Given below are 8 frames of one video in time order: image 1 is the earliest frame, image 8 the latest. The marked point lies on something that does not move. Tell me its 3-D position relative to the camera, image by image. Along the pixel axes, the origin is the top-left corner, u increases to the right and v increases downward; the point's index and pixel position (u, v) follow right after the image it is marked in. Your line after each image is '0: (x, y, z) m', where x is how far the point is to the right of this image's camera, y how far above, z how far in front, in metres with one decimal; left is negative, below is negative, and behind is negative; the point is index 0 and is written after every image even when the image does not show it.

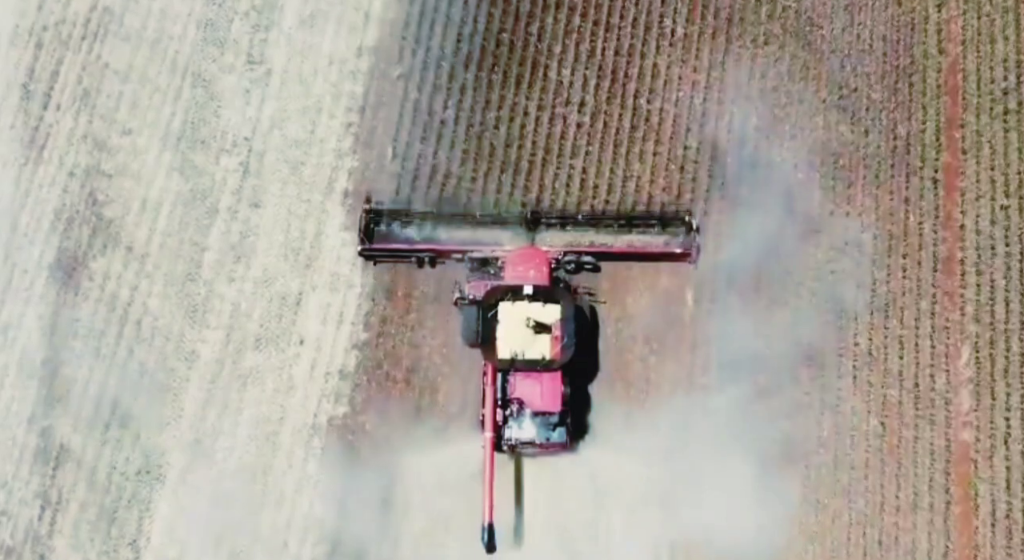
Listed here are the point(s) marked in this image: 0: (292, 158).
0: (-1.9, +1.1, +17.5) m
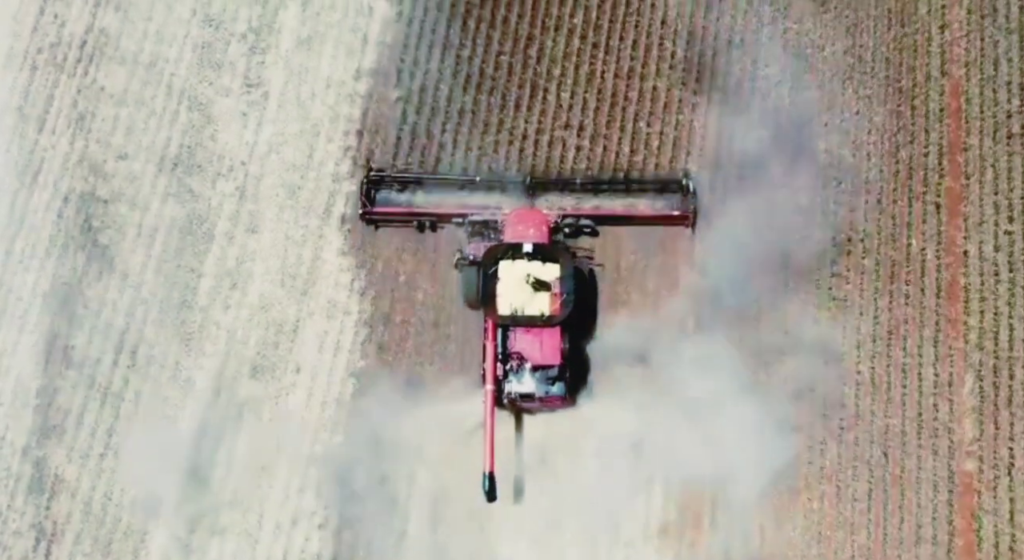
0: (-1.9, +0.9, +17.3) m
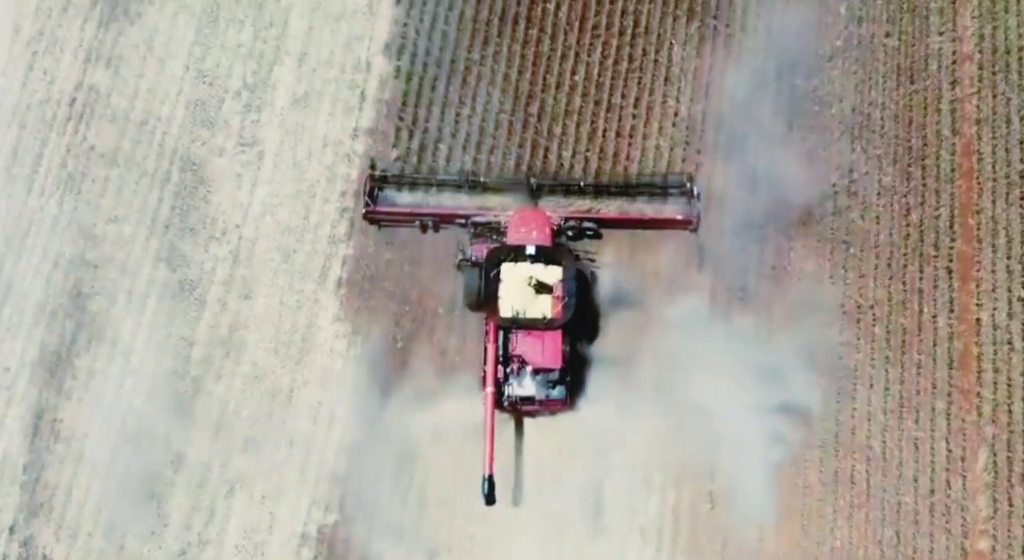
0: (-1.9, +0.3, +16.9) m
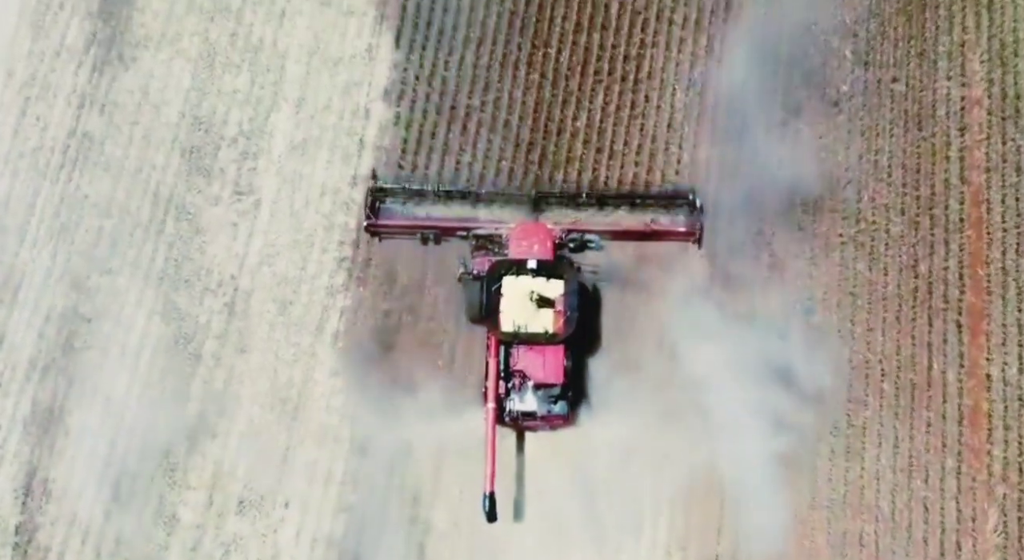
0: (-1.9, -0.1, +16.5) m
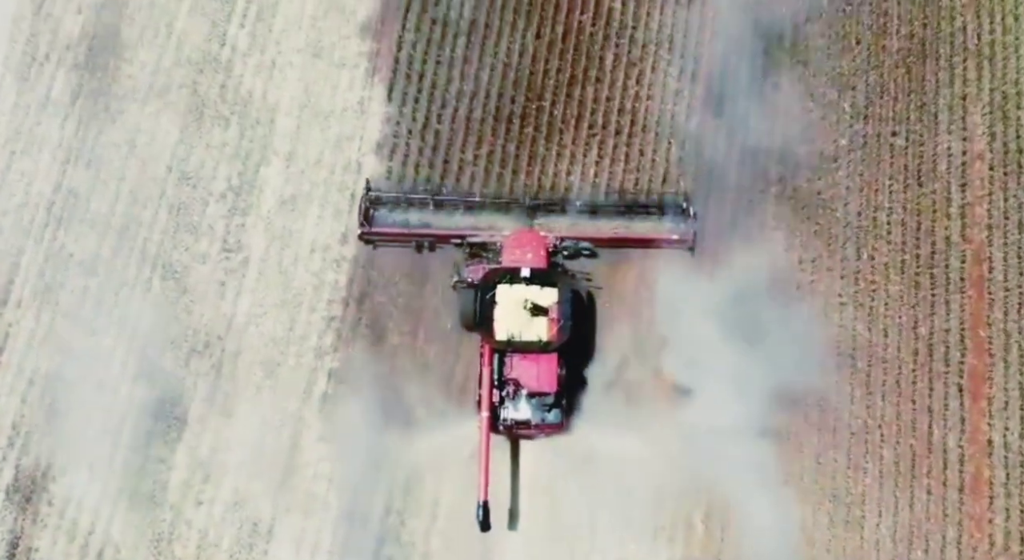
0: (-2.0, -0.6, +16.2) m
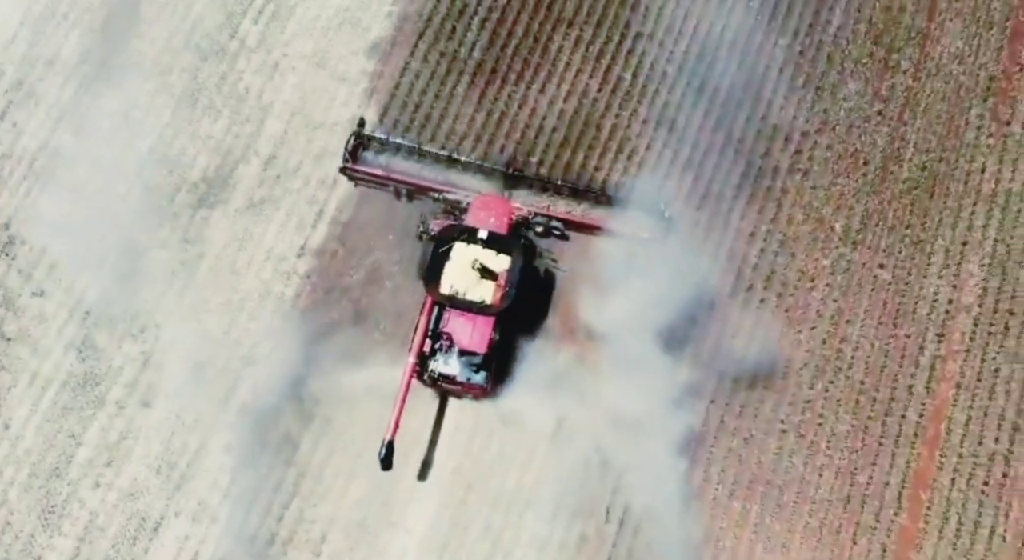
0: (-2.5, -0.6, +16.0) m
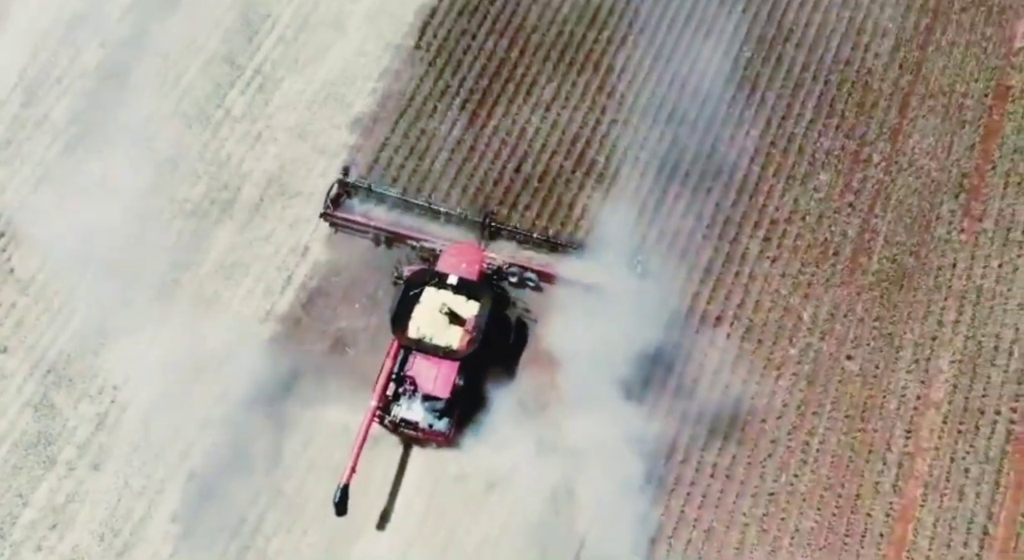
0: (-2.8, -1.1, +15.7) m
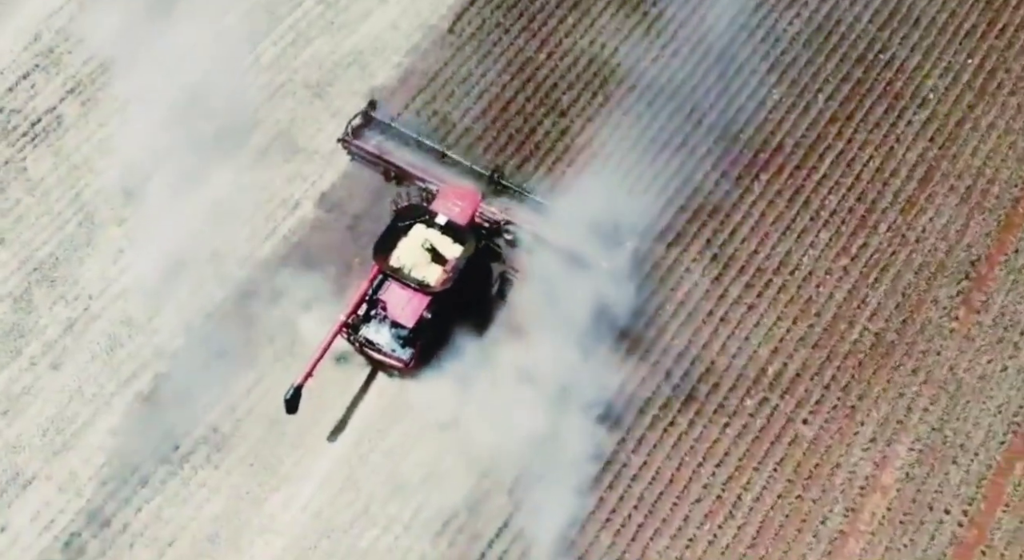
0: (-3.0, -0.5, +15.8) m
